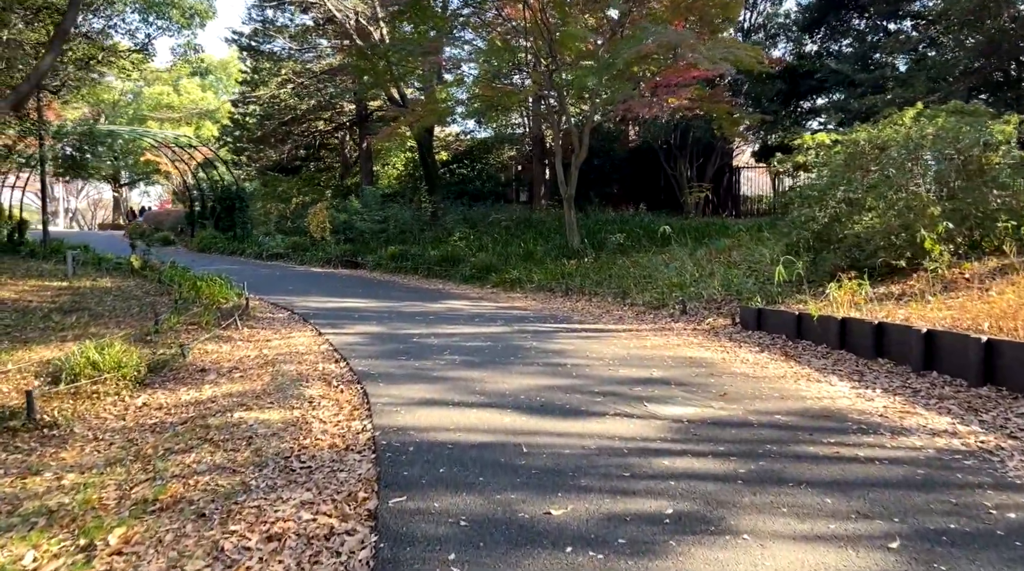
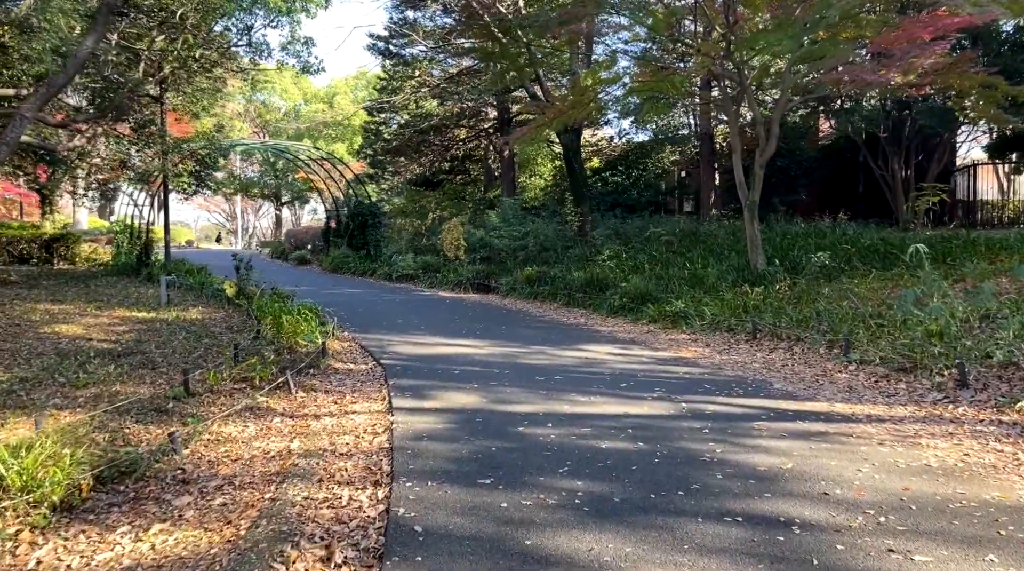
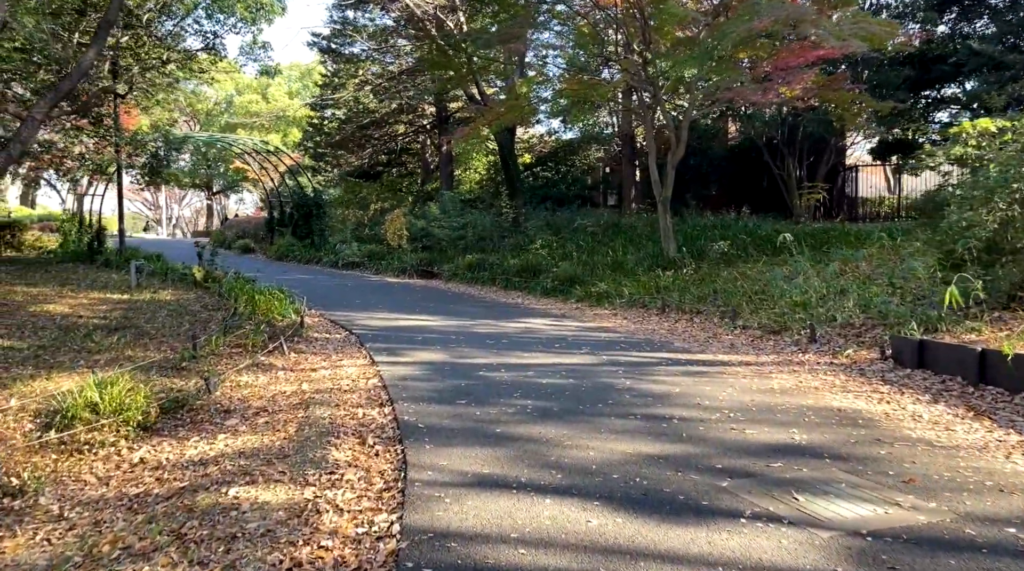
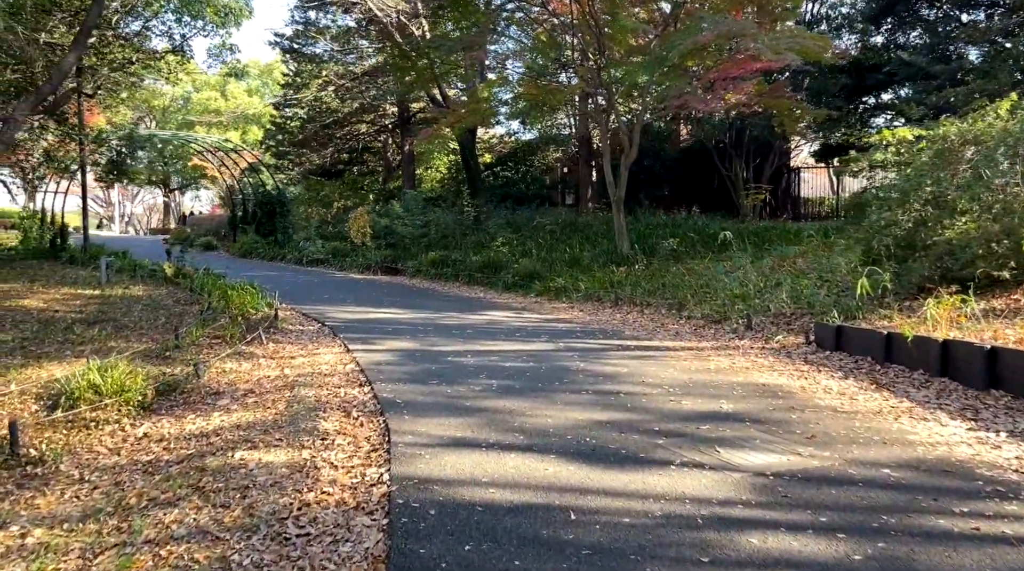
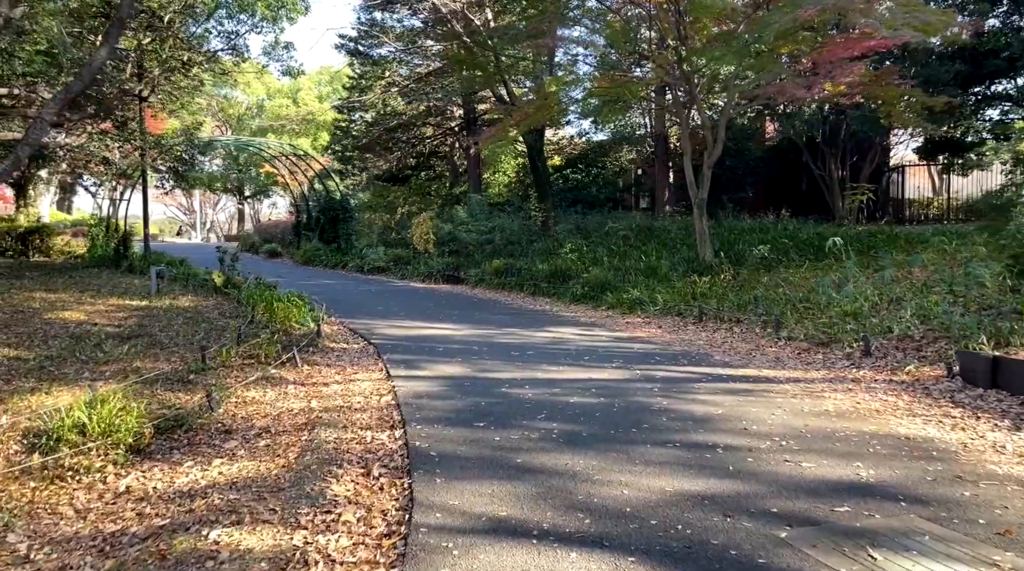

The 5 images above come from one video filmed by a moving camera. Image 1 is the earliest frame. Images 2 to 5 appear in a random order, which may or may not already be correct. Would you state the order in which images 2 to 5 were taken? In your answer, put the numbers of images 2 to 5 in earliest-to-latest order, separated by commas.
4, 3, 5, 2
